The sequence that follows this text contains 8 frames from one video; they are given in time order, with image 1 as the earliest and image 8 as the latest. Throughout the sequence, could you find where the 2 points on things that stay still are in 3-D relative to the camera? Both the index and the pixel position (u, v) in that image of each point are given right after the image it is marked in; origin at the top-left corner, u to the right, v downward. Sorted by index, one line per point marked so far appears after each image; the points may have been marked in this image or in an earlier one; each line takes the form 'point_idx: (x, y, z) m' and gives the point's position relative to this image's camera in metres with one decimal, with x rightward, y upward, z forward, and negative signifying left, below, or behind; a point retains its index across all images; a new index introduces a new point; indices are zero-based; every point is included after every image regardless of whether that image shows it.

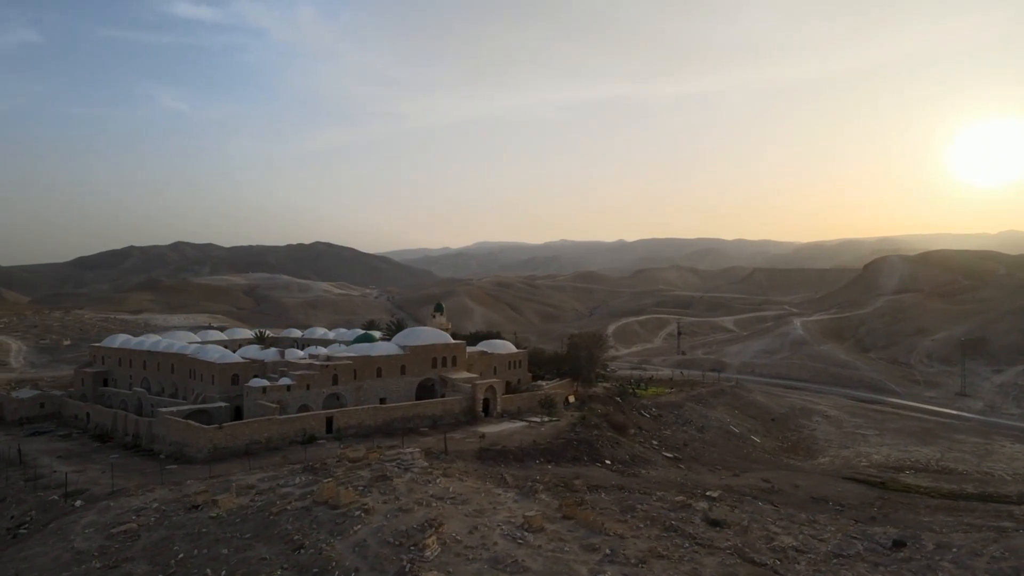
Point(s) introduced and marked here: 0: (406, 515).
0: (-1.9, -4.1, +12.6) m
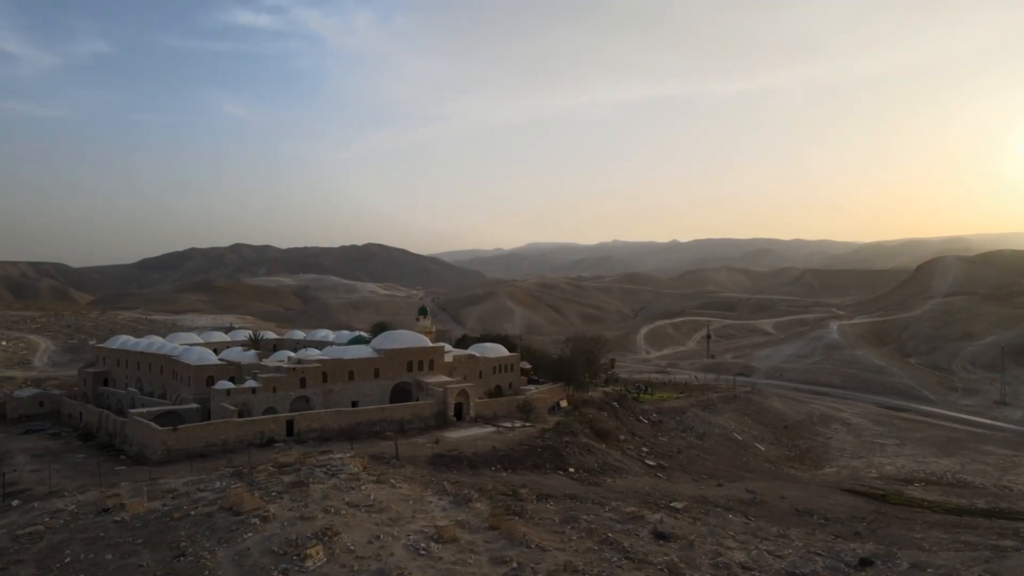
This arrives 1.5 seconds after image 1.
0: (-3.7, -4.2, +12.4) m
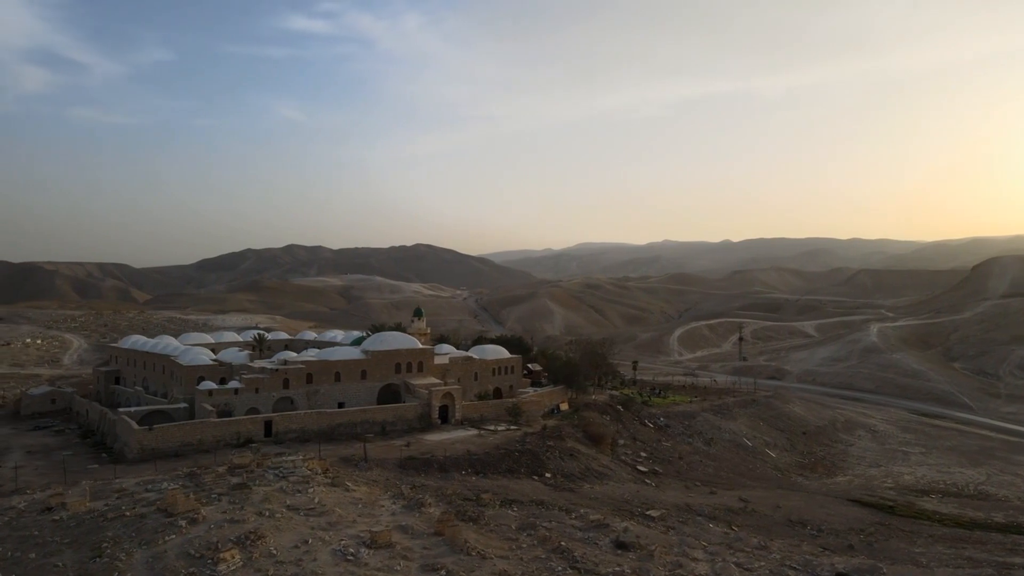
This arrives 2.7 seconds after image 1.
0: (-5.0, -4.2, +12.4) m
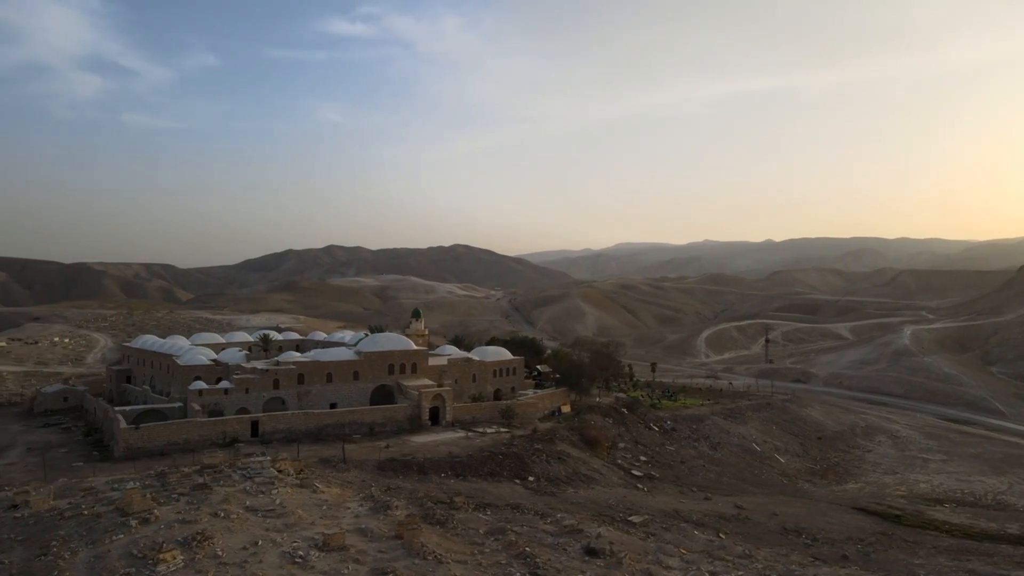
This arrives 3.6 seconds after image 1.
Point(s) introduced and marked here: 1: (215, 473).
0: (-5.9, -4.3, +12.5) m
1: (-6.7, -4.2, +15.6) m
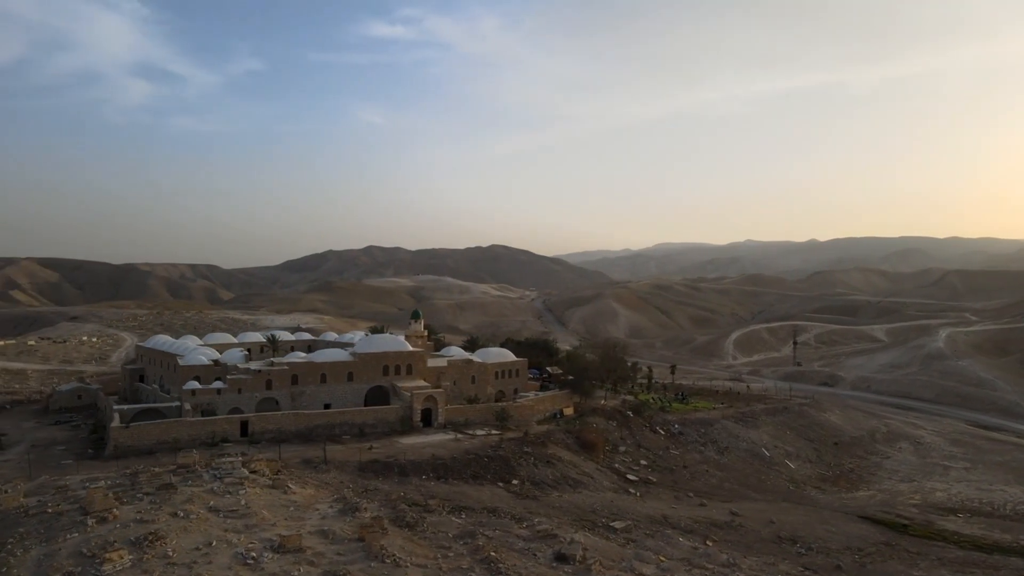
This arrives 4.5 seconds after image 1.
0: (-6.8, -4.3, +12.7) m
1: (-7.4, -4.2, +15.8) m
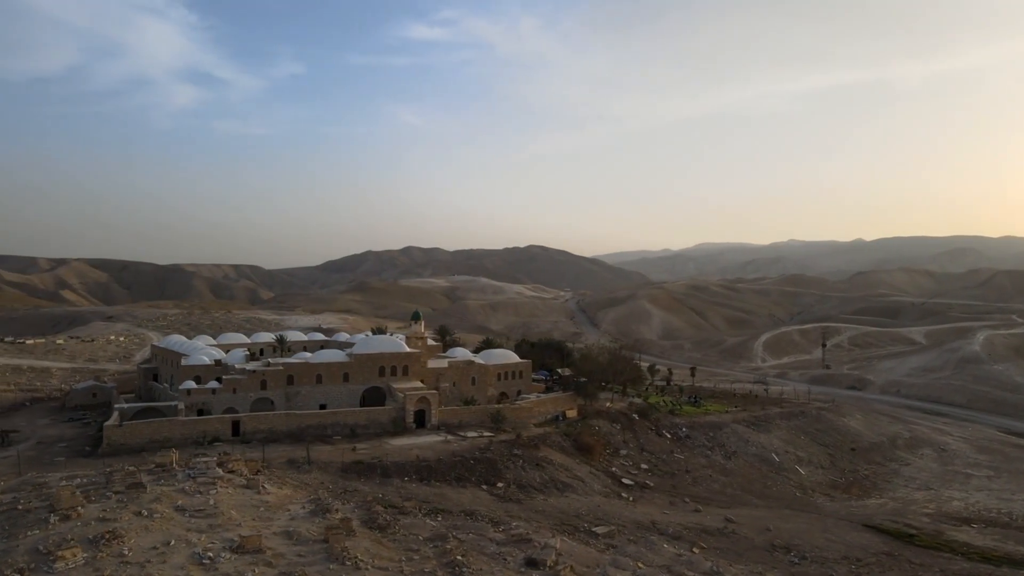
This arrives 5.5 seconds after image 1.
0: (-7.6, -4.4, +12.9) m
1: (-8.1, -4.2, +16.0) m
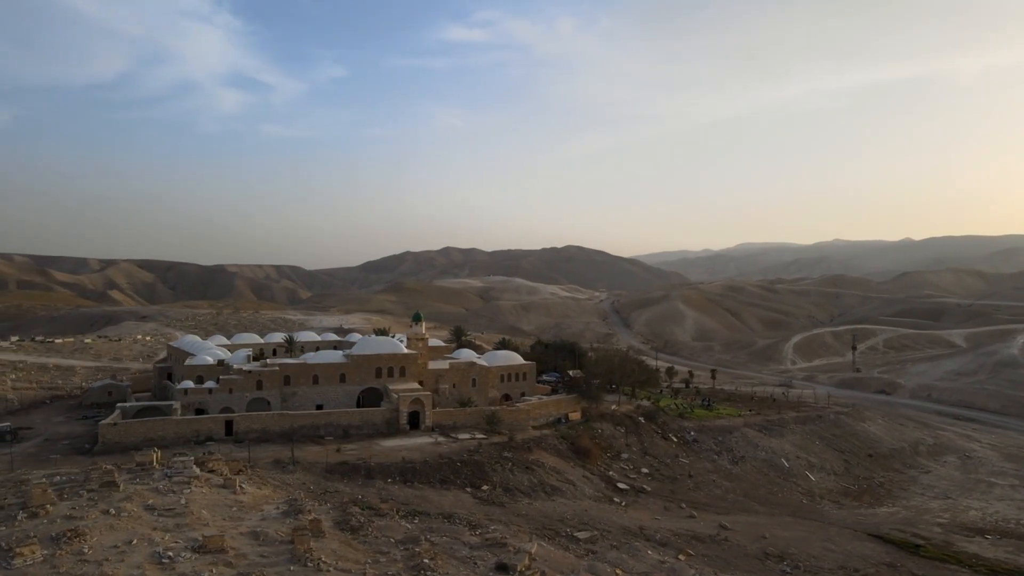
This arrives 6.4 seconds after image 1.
0: (-8.5, -4.4, +13.2) m
1: (-8.7, -4.3, +16.3) m
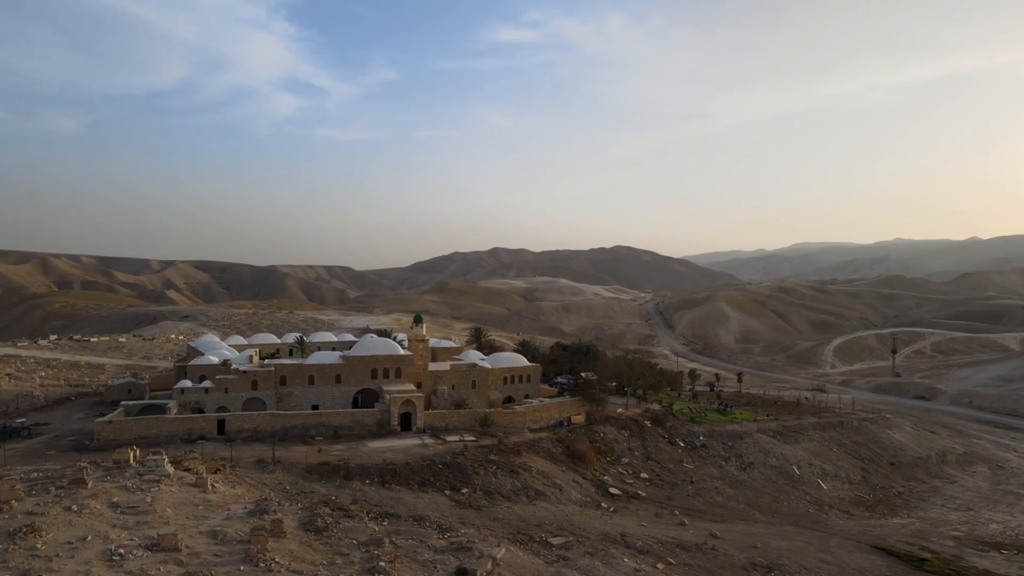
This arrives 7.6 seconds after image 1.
0: (-9.5, -4.5, +13.6) m
1: (-9.6, -4.4, +16.7) m
